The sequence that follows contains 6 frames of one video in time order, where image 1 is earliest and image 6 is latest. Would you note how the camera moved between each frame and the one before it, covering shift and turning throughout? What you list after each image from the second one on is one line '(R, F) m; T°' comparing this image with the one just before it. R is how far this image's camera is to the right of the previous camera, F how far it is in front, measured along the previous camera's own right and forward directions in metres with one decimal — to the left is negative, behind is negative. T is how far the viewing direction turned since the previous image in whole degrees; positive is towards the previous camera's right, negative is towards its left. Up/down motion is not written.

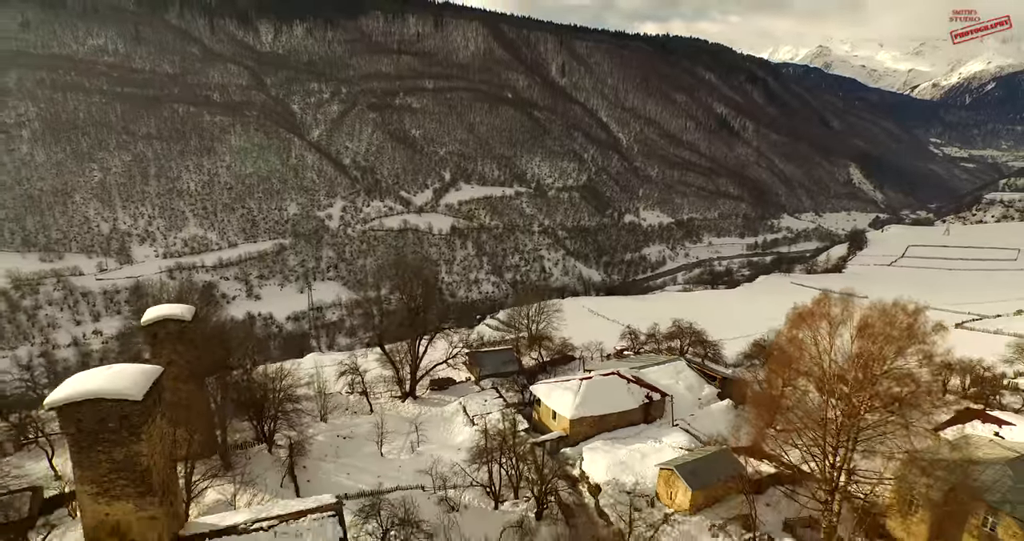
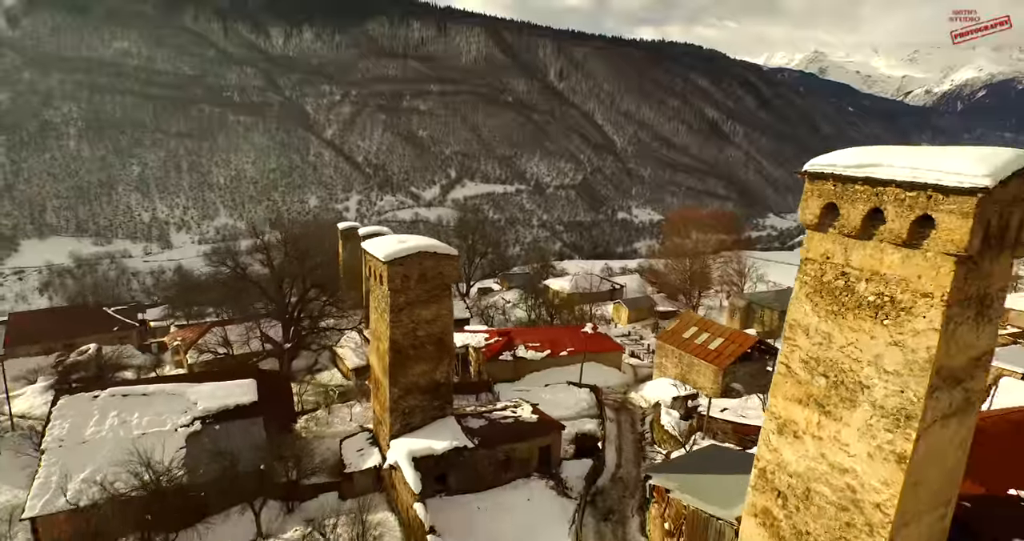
(-0.8, -7.0) m; 0°
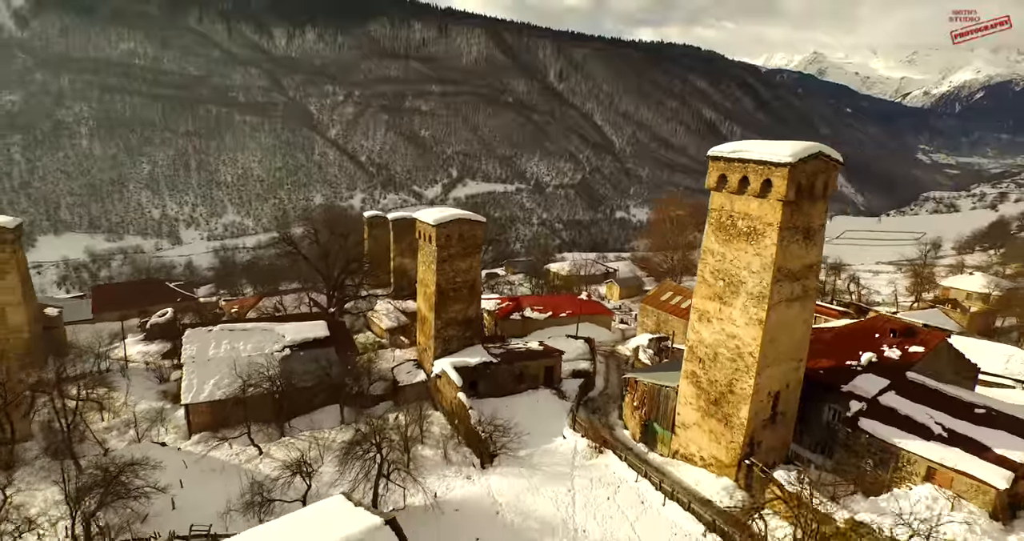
(-0.2, -2.0) m; 0°
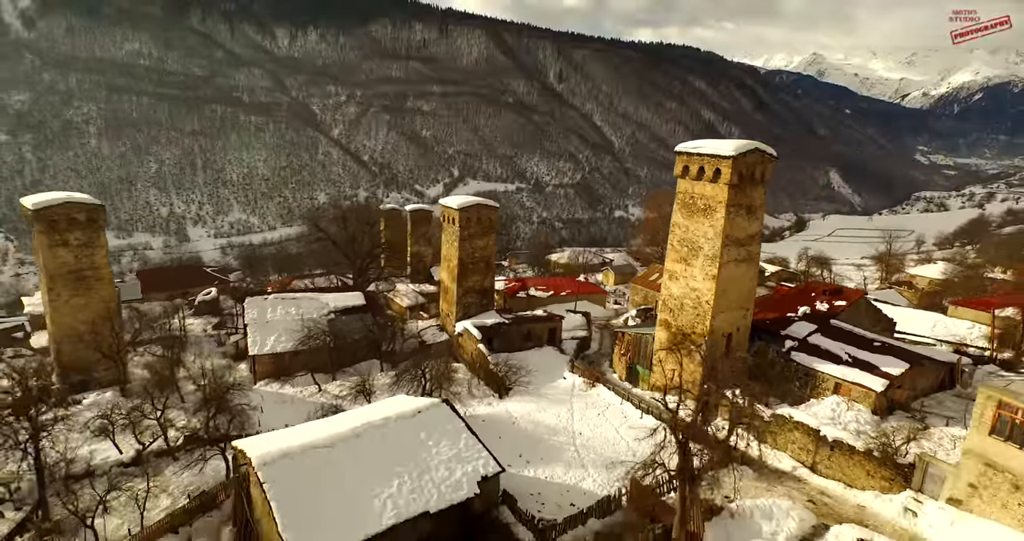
(-0.2, -1.5) m; 0°
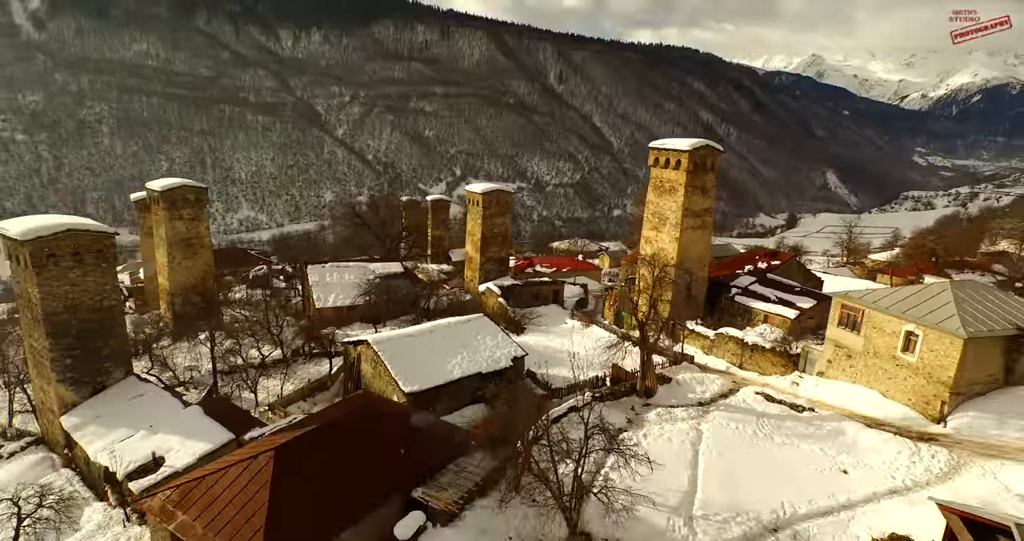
(-0.3, -2.2) m; 0°
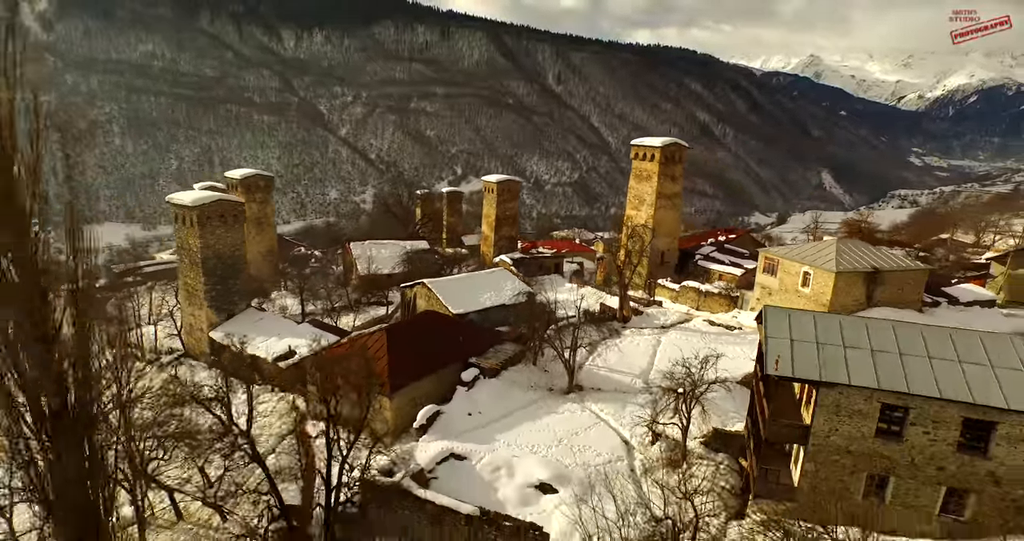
(-0.3, -2.4) m; 0°
